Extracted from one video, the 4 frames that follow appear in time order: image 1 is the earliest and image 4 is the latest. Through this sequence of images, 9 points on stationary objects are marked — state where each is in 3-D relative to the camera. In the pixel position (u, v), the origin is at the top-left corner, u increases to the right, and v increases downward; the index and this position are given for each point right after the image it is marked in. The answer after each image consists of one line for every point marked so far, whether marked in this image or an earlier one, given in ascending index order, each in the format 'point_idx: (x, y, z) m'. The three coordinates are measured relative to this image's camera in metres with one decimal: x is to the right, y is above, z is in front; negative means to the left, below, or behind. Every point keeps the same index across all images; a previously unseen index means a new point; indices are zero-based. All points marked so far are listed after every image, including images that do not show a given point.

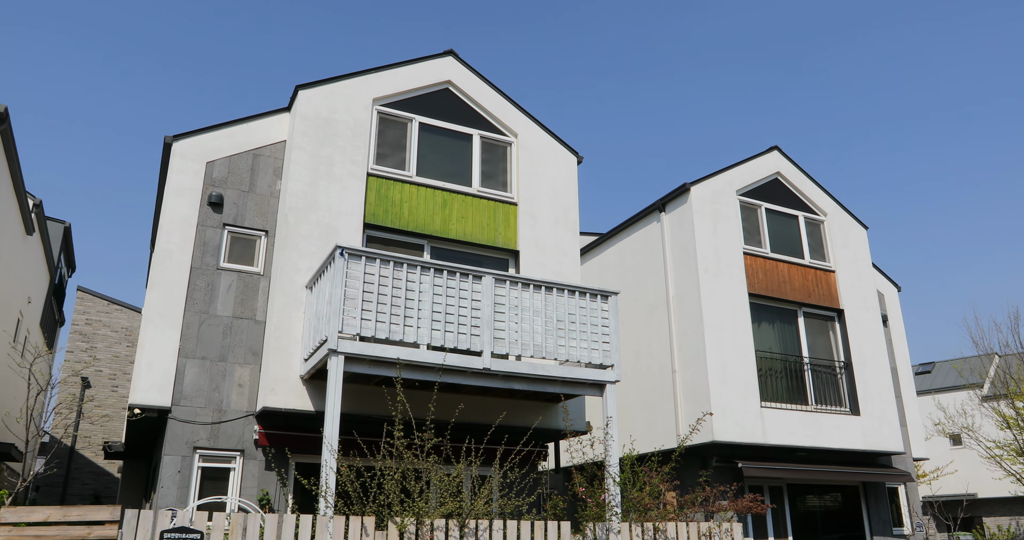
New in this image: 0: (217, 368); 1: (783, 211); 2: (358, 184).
0: (-3.9, -1.3, +9.6) m
1: (+5.6, +1.2, +15.0) m
2: (-2.3, +1.3, +10.7) m
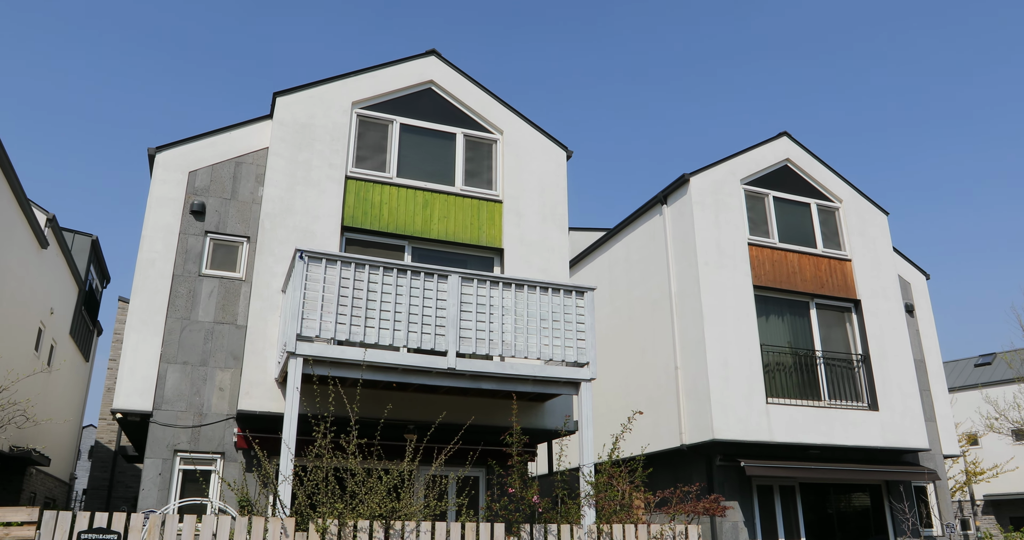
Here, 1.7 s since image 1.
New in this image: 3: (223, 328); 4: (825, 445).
0: (-4.3, -1.4, +9.8) m
1: (+5.6, +1.4, +14.4) m
2: (-2.6, +1.2, +10.8) m
3: (-4.0, -0.8, +10.1) m
4: (+5.4, -3.0, +12.6) m
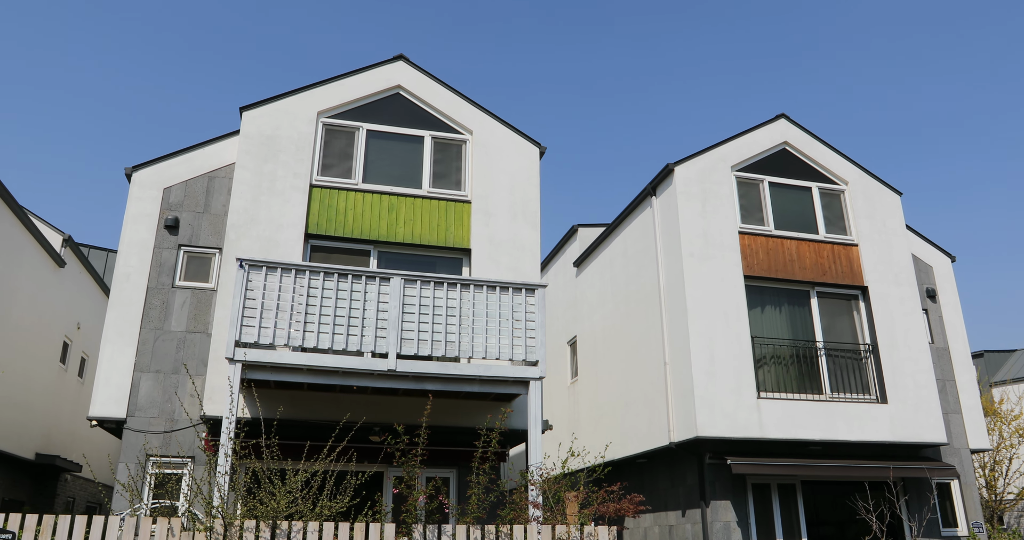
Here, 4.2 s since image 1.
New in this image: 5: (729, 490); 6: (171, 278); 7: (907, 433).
0: (-4.8, -1.6, +10.3) m
1: (+5.3, +1.6, +13.7) m
2: (-3.2, +1.1, +11.0) m
3: (-4.6, -1.0, +10.5) m
4: (+5.2, -2.8, +12.0) m
5: (+3.5, -3.6, +11.8) m
6: (-5.0, -0.1, +10.7) m
7: (+6.7, -2.8, +12.4) m
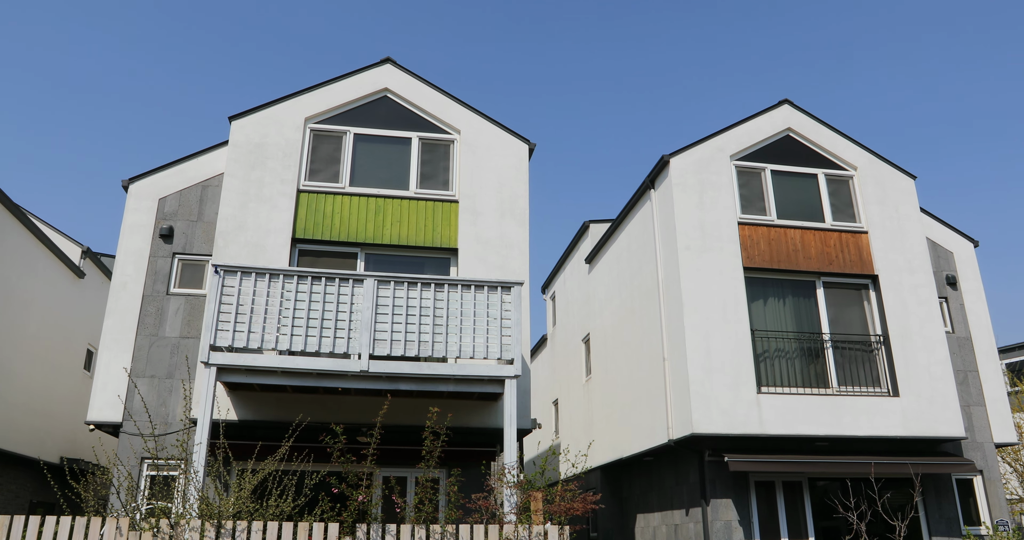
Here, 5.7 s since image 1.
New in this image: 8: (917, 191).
0: (-5.1, -1.7, +10.6) m
1: (+5.2, +1.8, +13.3) m
2: (-3.5, +1.1, +11.2) m
3: (-4.8, -1.1, +10.8) m
4: (+5.1, -2.6, +11.5) m
5: (+3.4, -3.4, +11.5) m
6: (-5.3, -0.2, +11.0) m
7: (+6.7, -2.6, +11.8) m
8: (+7.5, +1.5, +13.5) m
